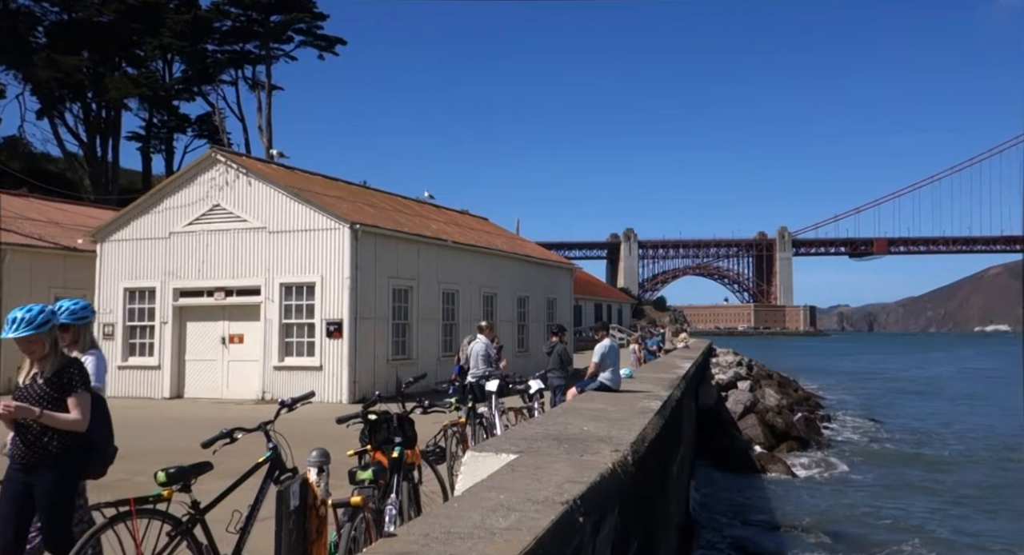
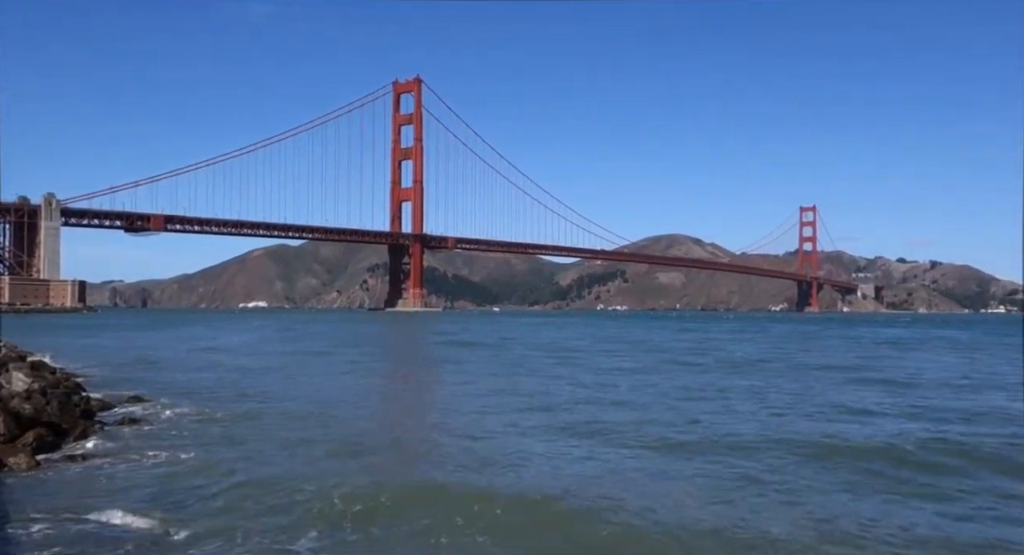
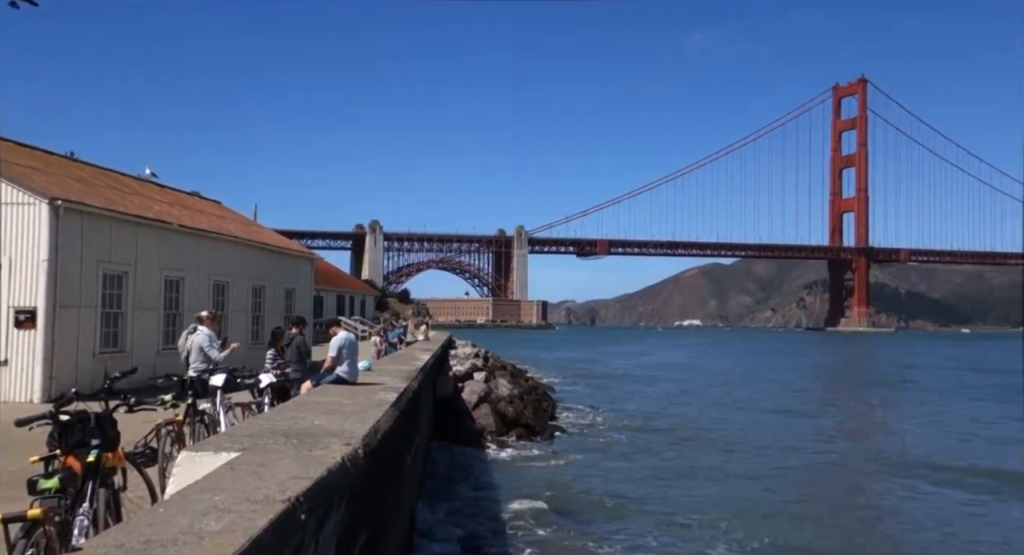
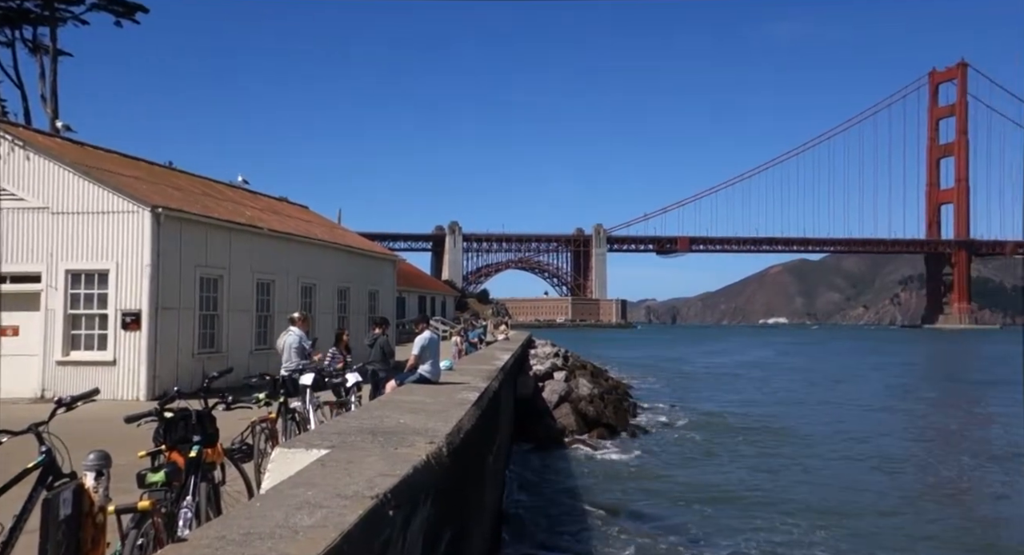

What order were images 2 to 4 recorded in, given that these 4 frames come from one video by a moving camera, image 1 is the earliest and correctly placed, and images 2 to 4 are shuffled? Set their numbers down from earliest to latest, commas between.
4, 3, 2
